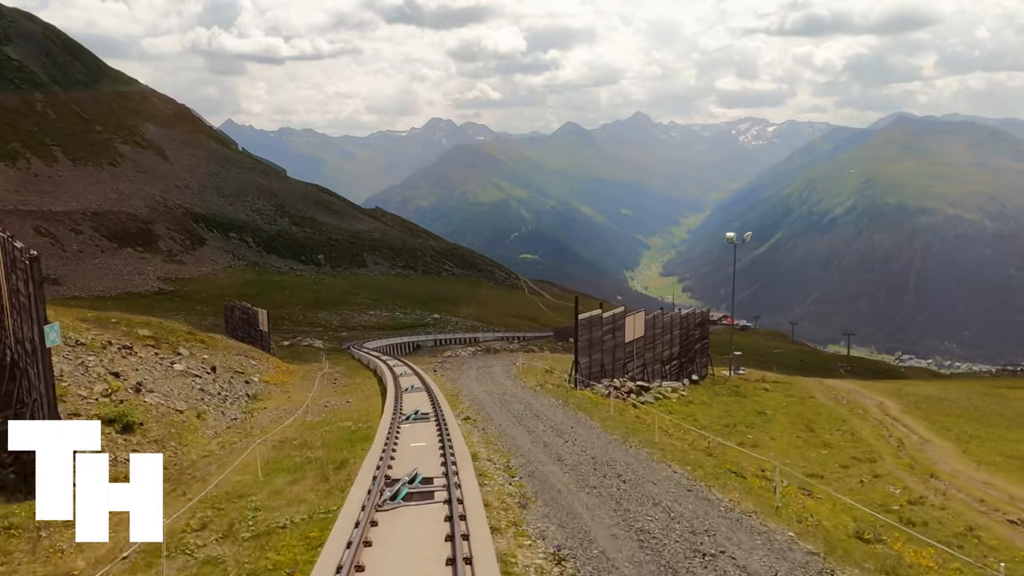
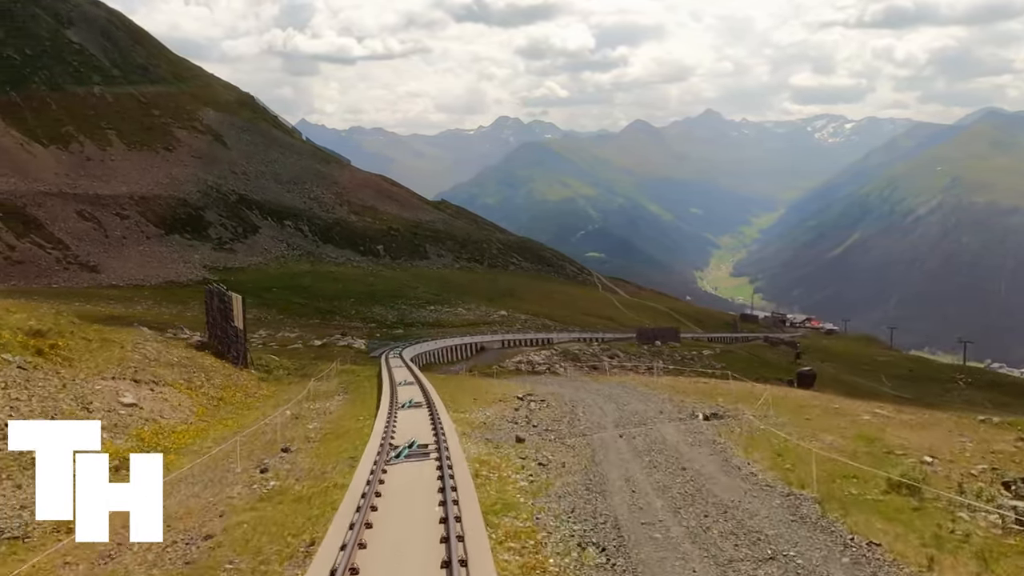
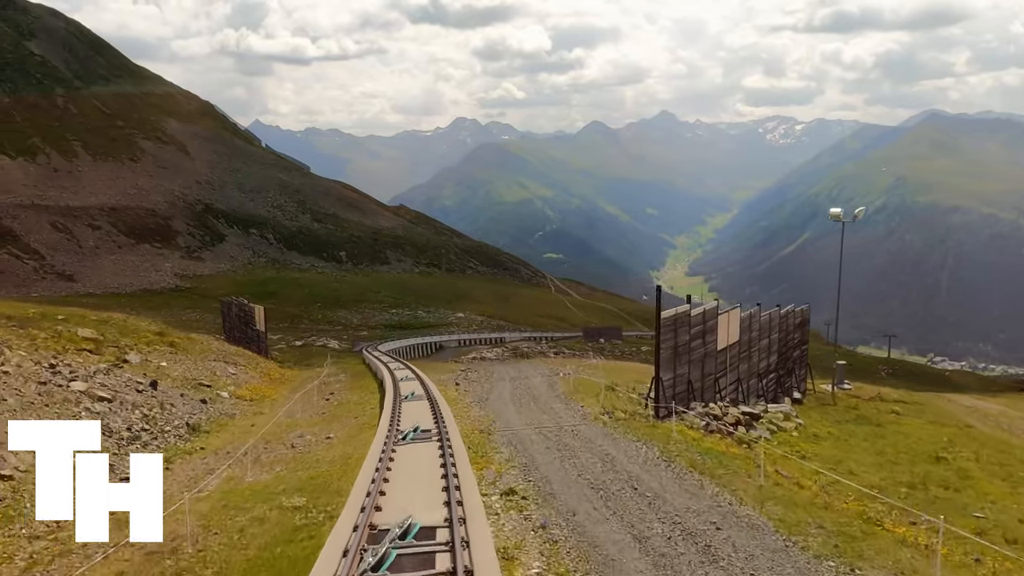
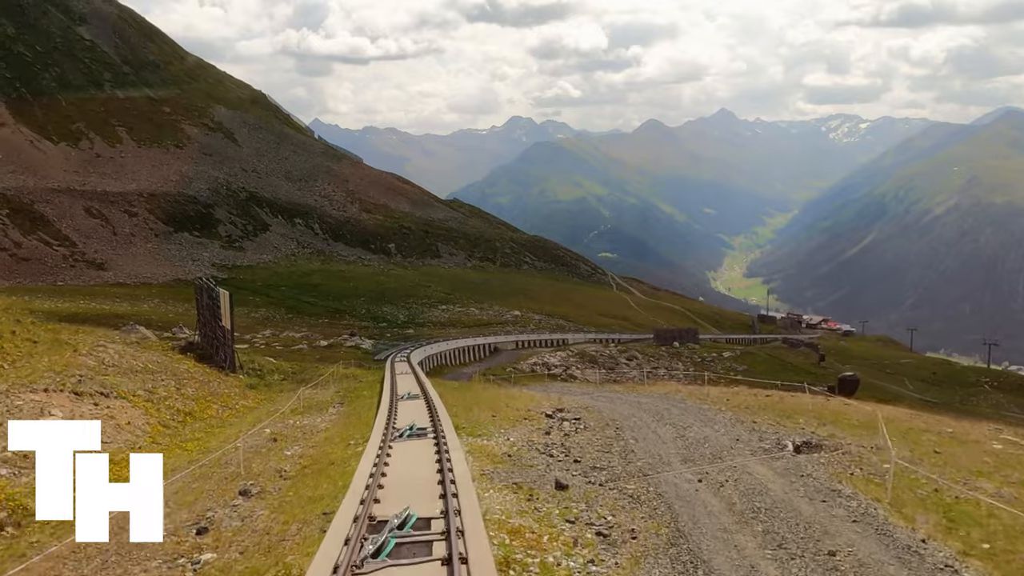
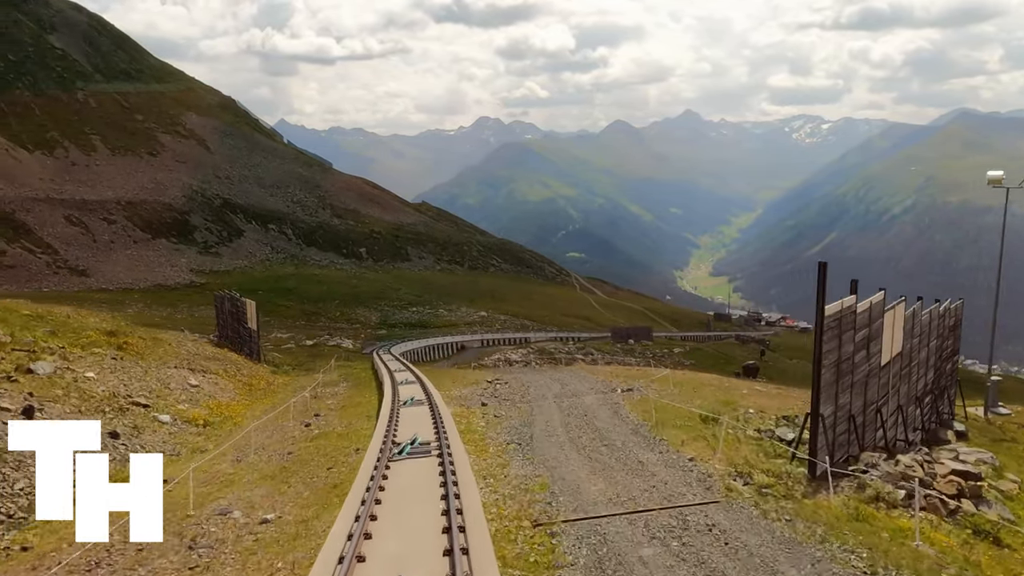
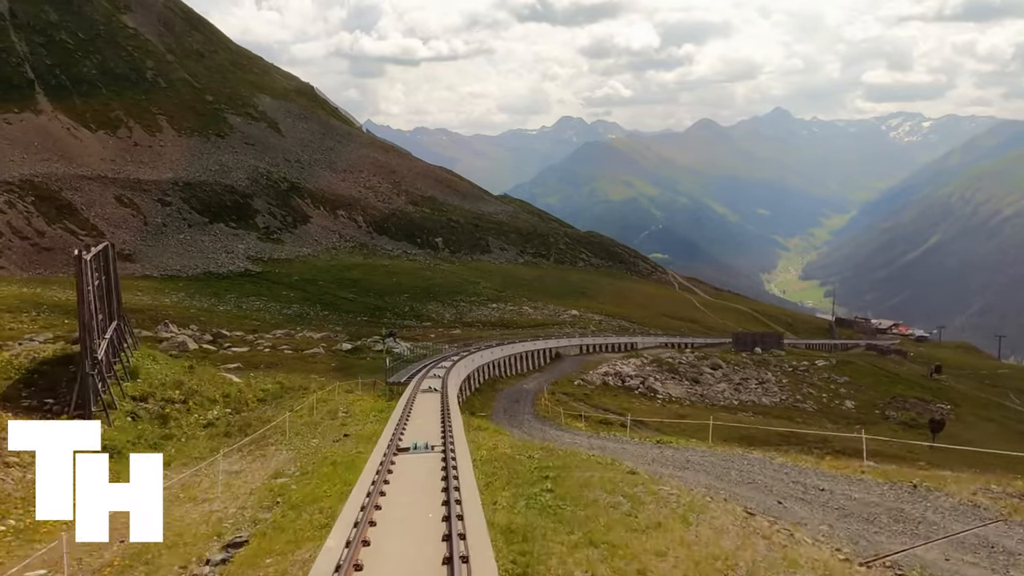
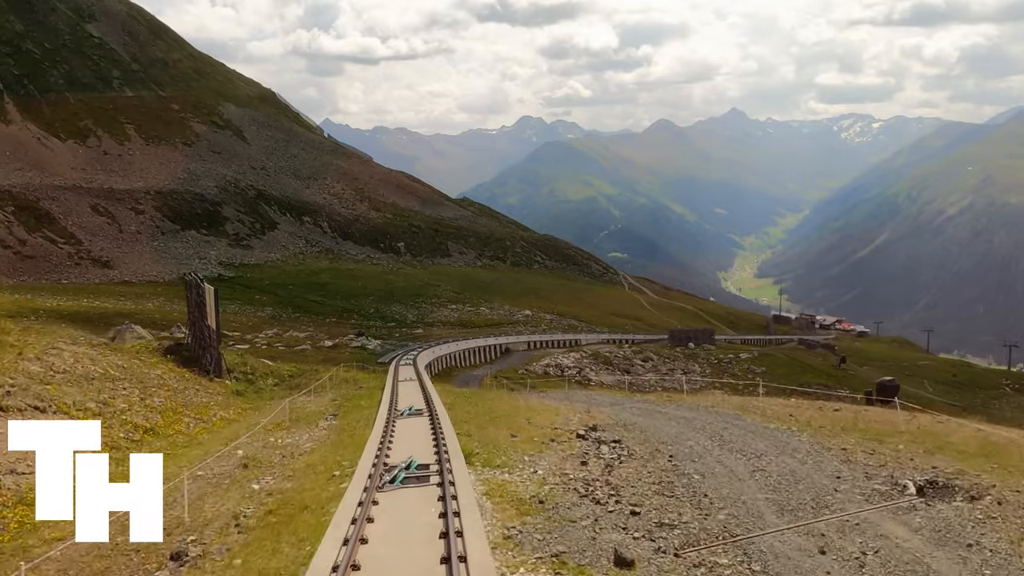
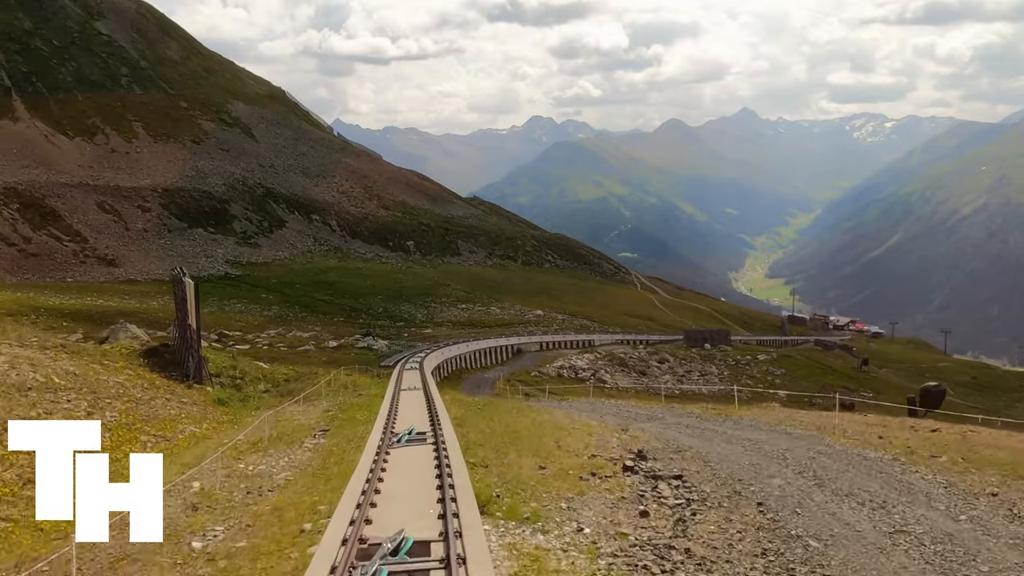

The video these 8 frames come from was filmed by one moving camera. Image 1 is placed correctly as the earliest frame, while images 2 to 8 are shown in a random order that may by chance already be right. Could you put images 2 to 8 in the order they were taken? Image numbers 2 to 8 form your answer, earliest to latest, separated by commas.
3, 5, 2, 4, 7, 8, 6
